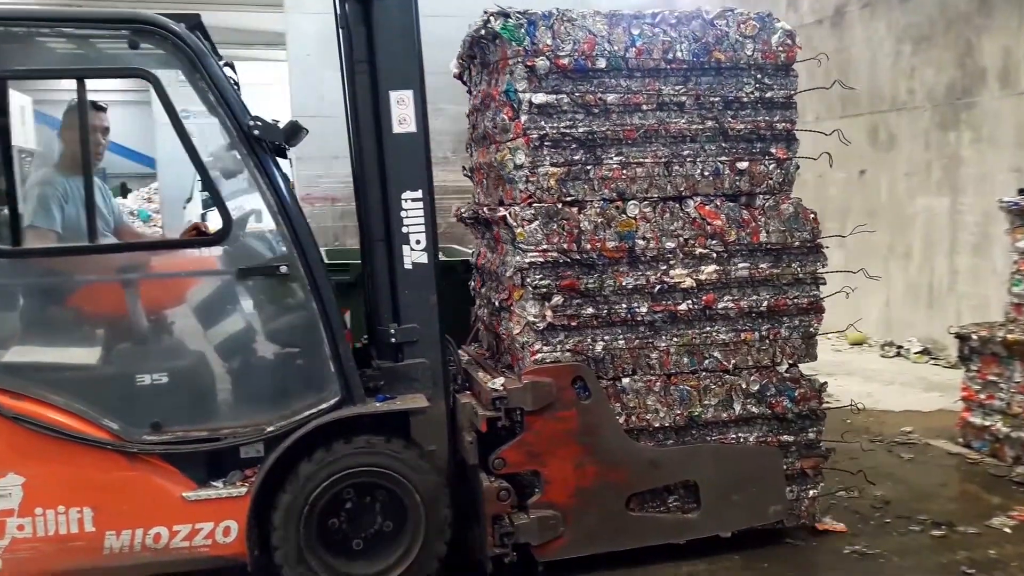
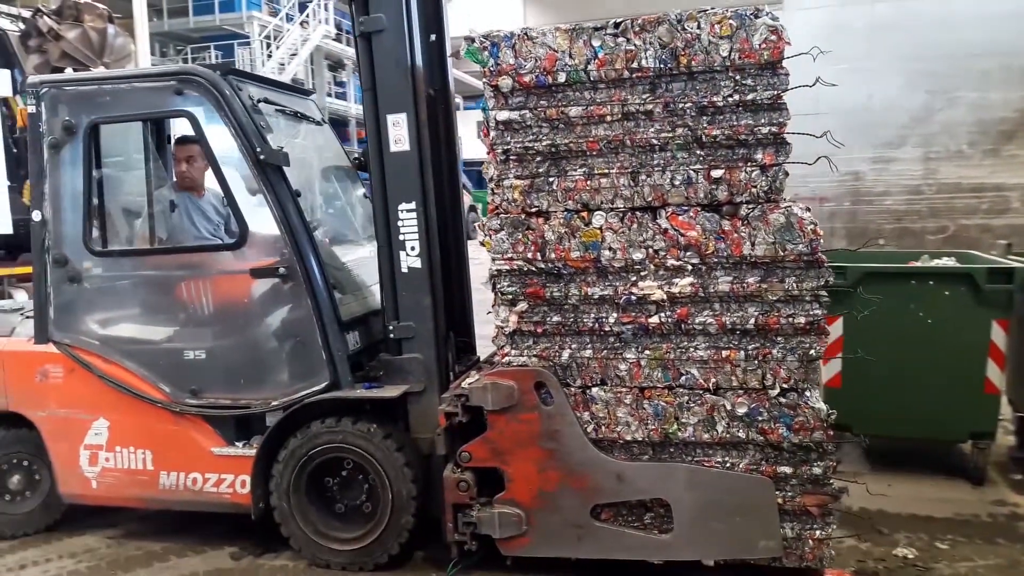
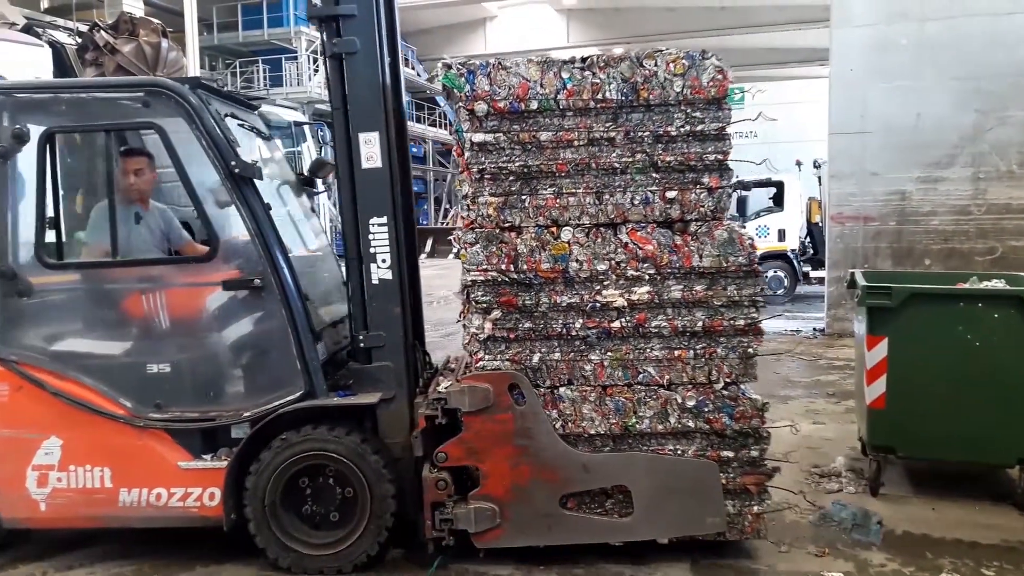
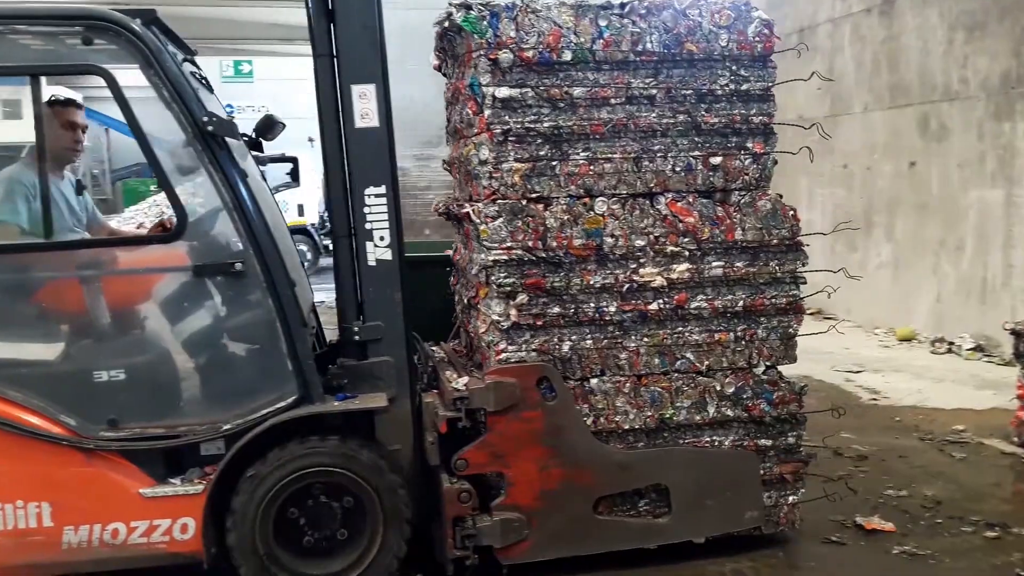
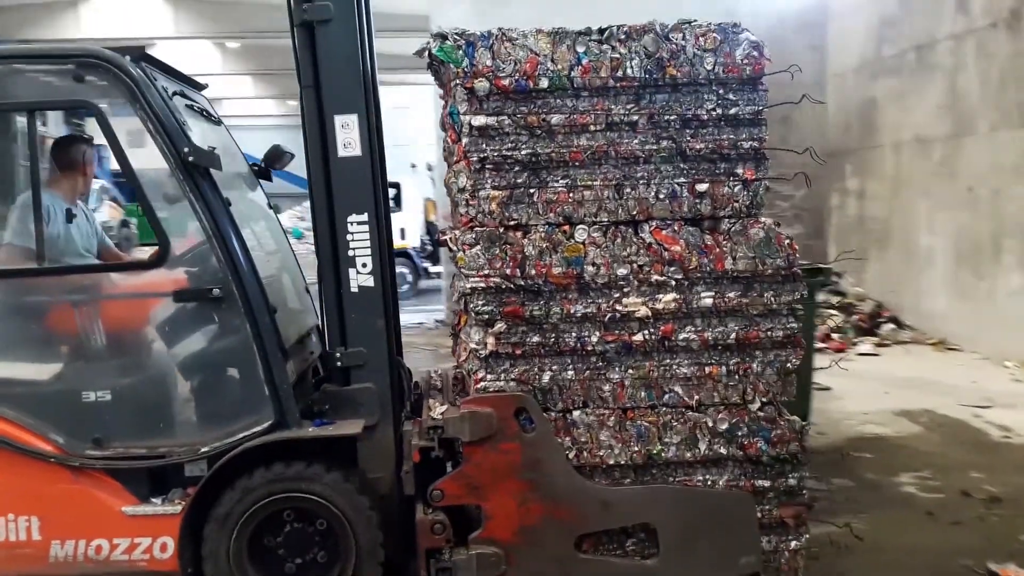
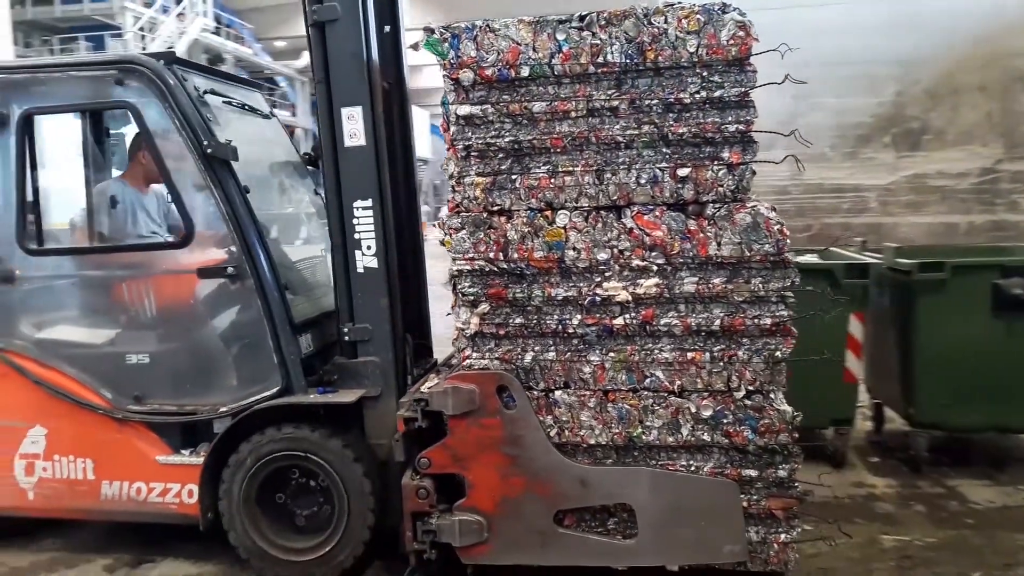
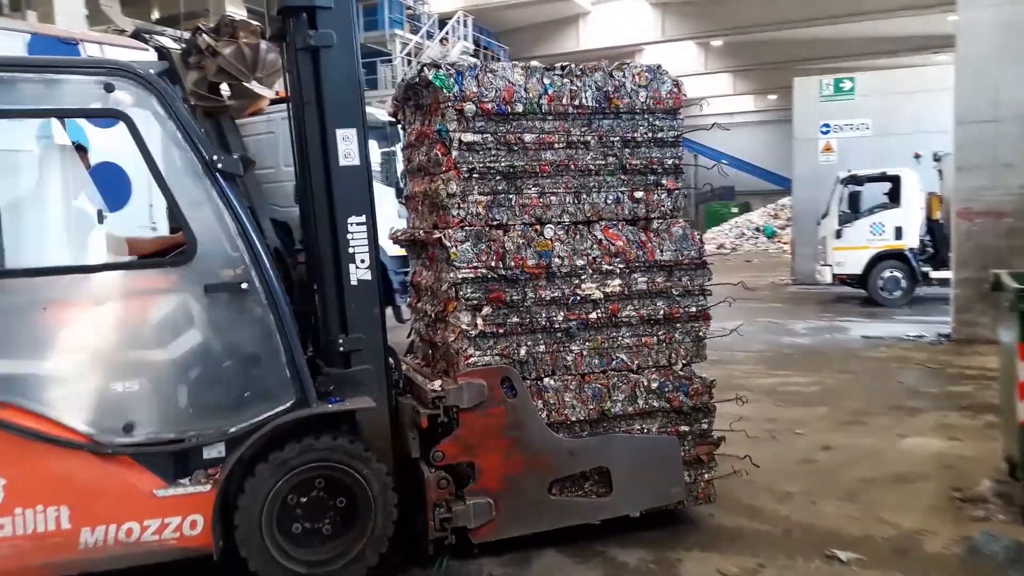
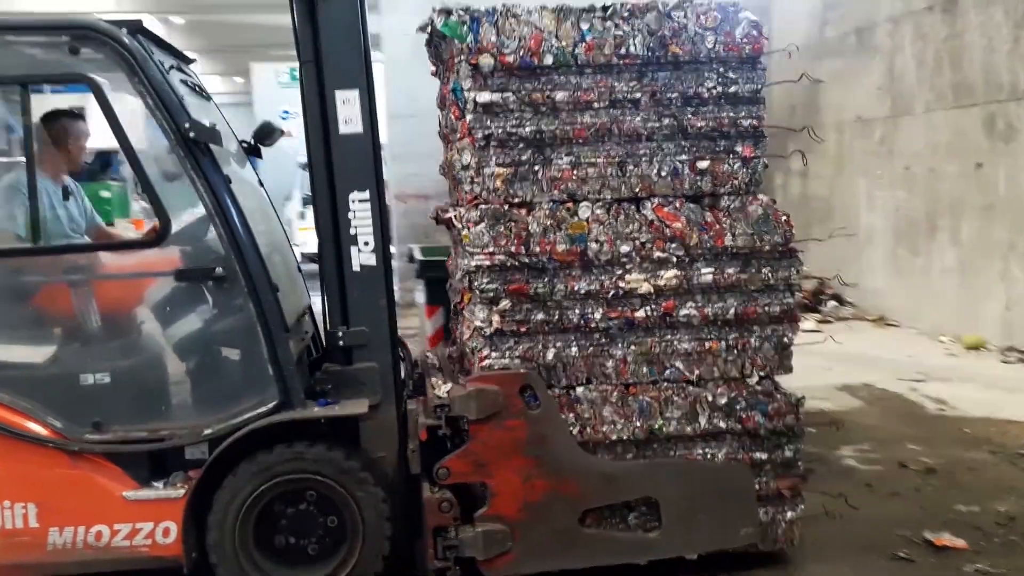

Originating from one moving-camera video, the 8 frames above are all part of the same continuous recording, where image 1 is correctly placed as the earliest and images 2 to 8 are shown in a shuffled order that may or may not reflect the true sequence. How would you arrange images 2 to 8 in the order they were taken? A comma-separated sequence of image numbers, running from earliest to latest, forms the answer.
4, 8, 5, 6, 2, 3, 7
